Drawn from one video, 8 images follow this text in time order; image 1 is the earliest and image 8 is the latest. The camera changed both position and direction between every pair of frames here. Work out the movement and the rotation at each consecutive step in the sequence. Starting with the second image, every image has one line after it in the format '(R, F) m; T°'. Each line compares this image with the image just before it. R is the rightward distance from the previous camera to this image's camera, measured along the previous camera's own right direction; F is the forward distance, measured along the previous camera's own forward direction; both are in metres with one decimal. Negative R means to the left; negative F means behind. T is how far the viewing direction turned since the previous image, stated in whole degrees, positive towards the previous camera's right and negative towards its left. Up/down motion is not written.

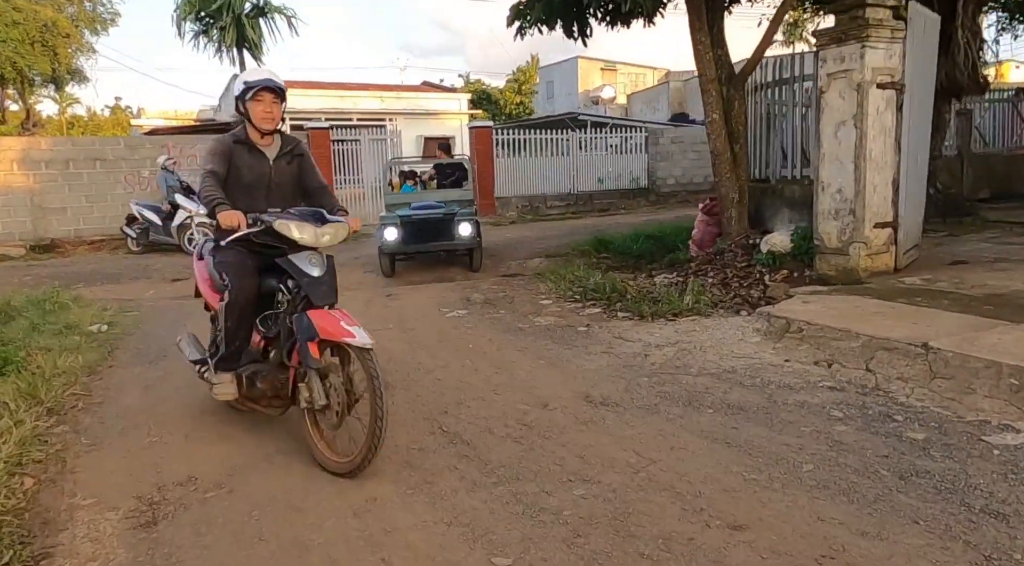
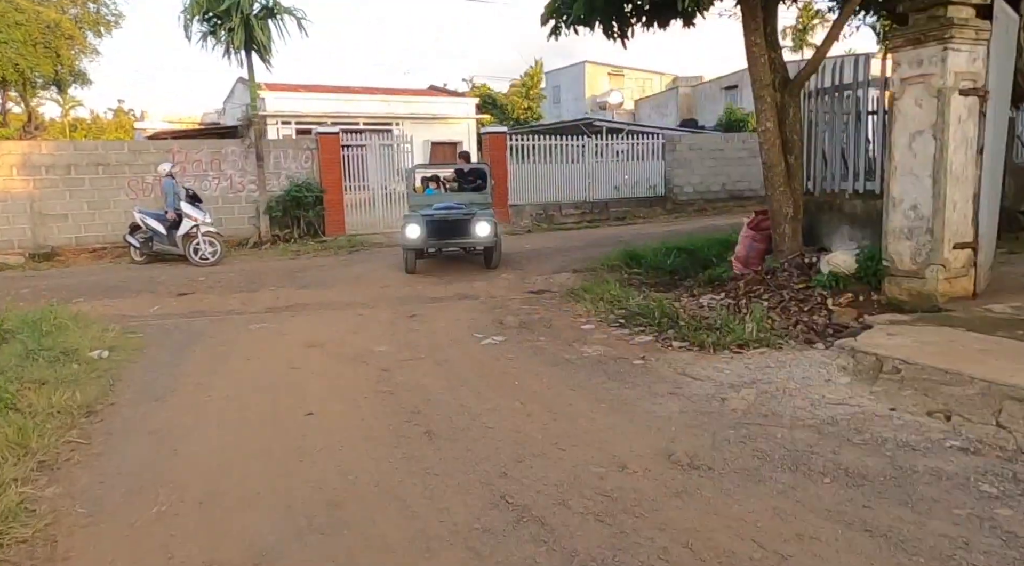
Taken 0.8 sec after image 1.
(-0.3, +0.6) m; 0°
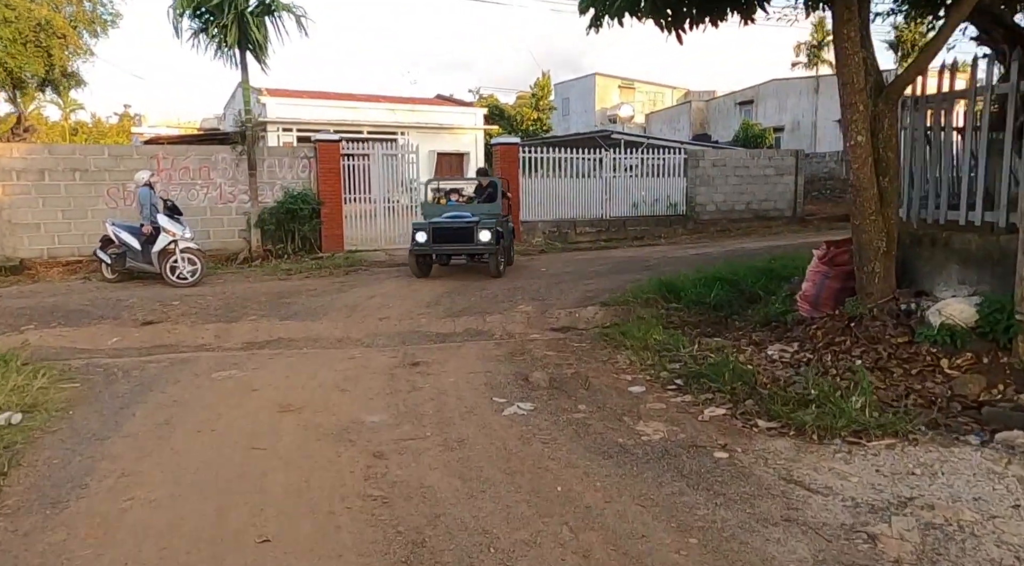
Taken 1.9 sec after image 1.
(-0.2, +1.3) m; 0°
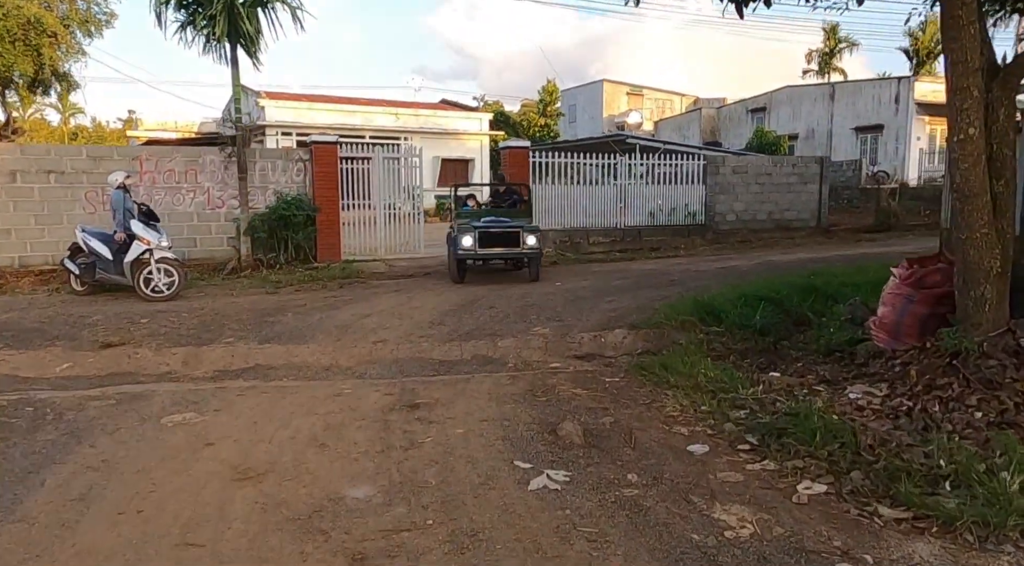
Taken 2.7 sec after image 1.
(-0.1, +1.1) m; 0°
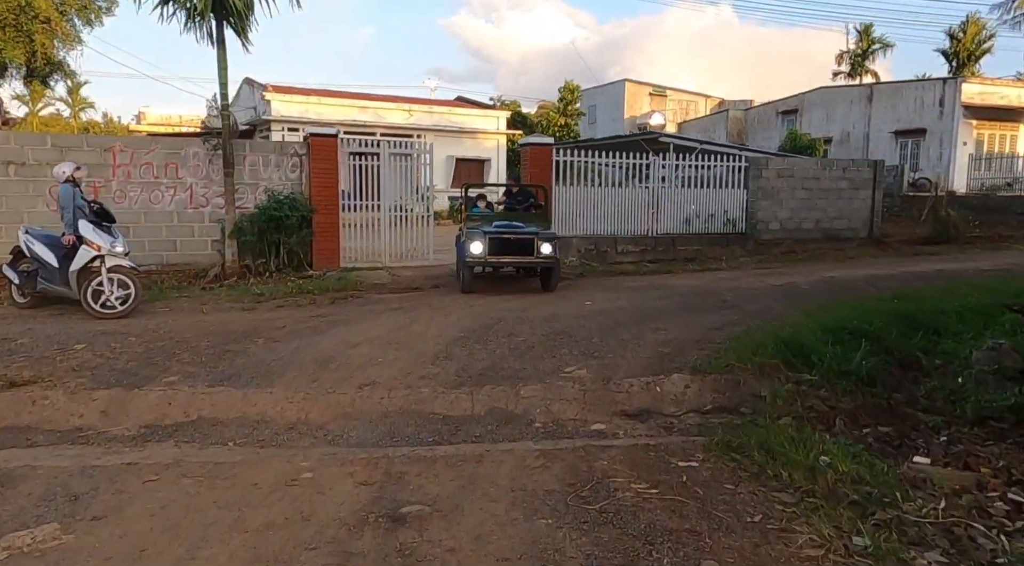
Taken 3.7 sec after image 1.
(-0.1, +1.7) m; -1°
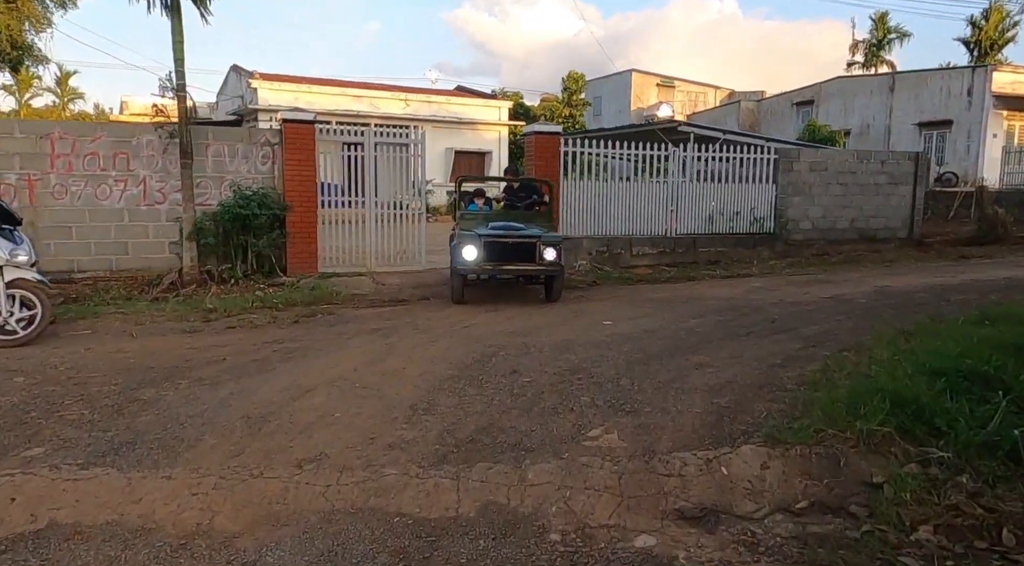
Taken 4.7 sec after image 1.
(0.0, +1.7) m; 0°
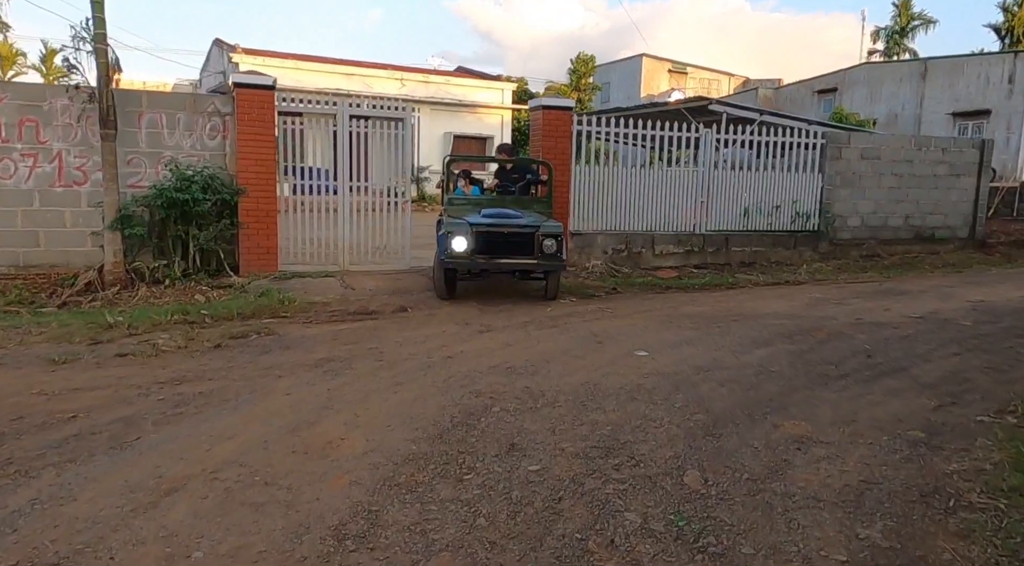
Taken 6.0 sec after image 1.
(0.0, +2.1) m; 0°
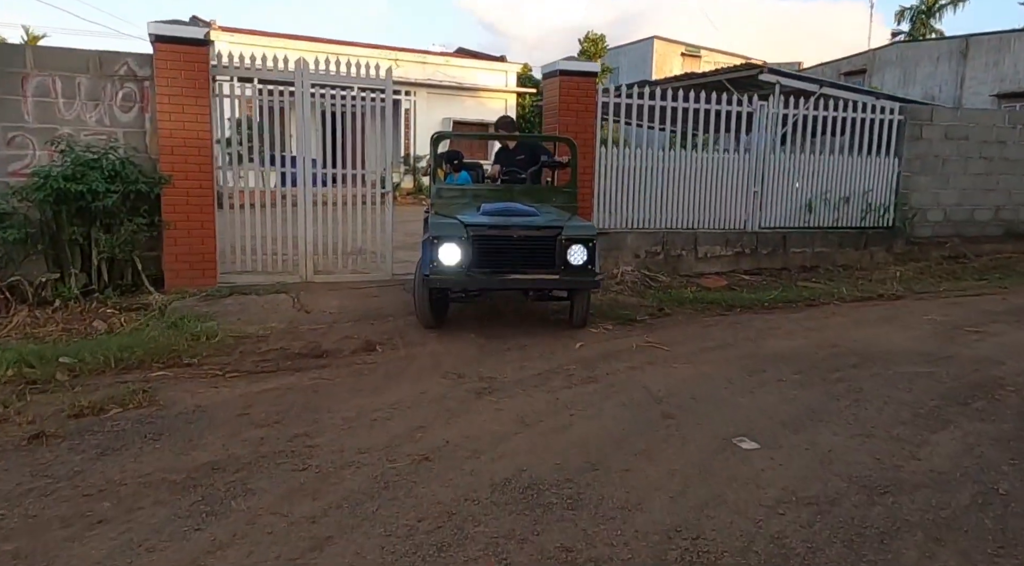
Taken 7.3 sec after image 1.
(-0.1, +2.3) m; 0°
